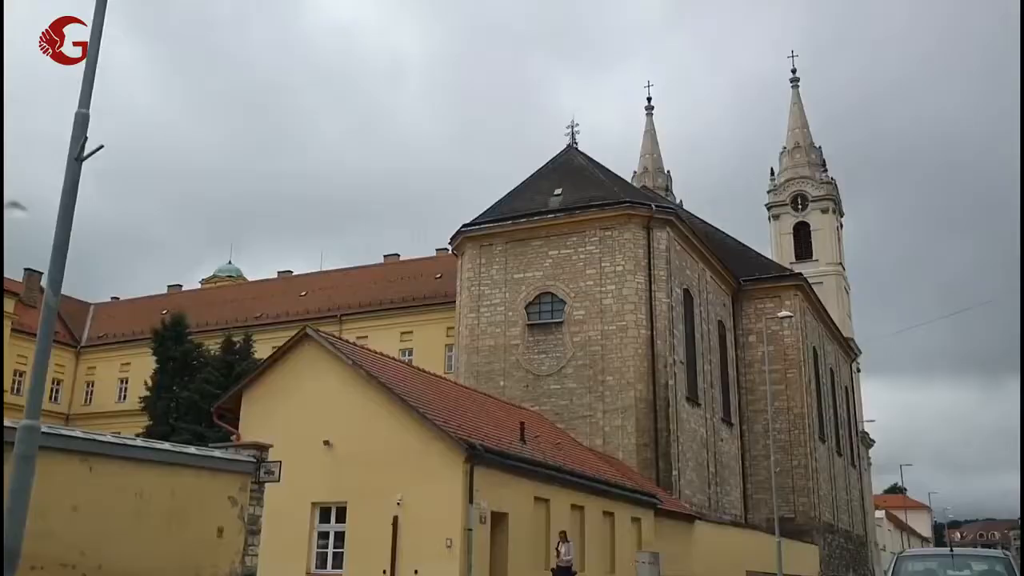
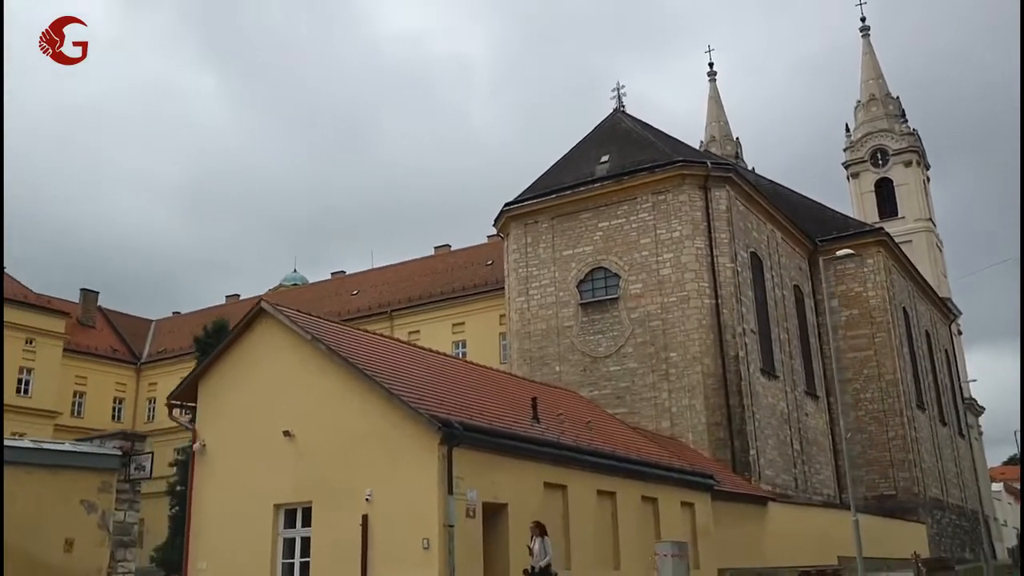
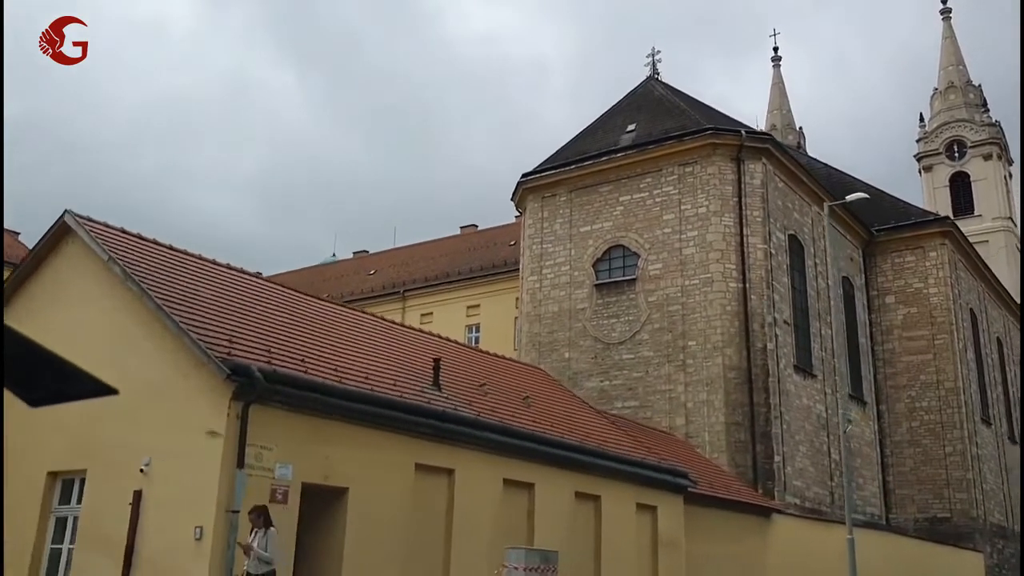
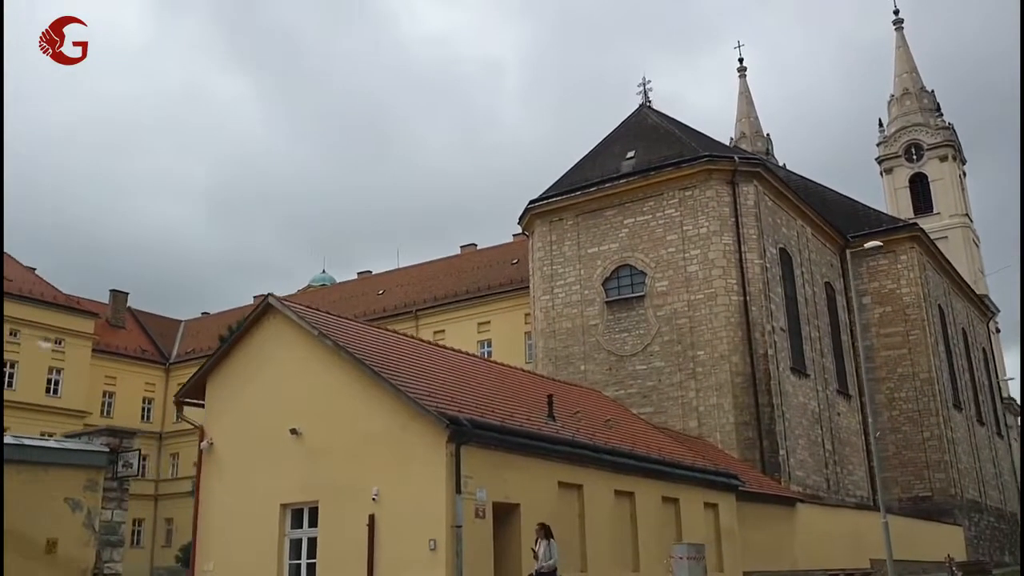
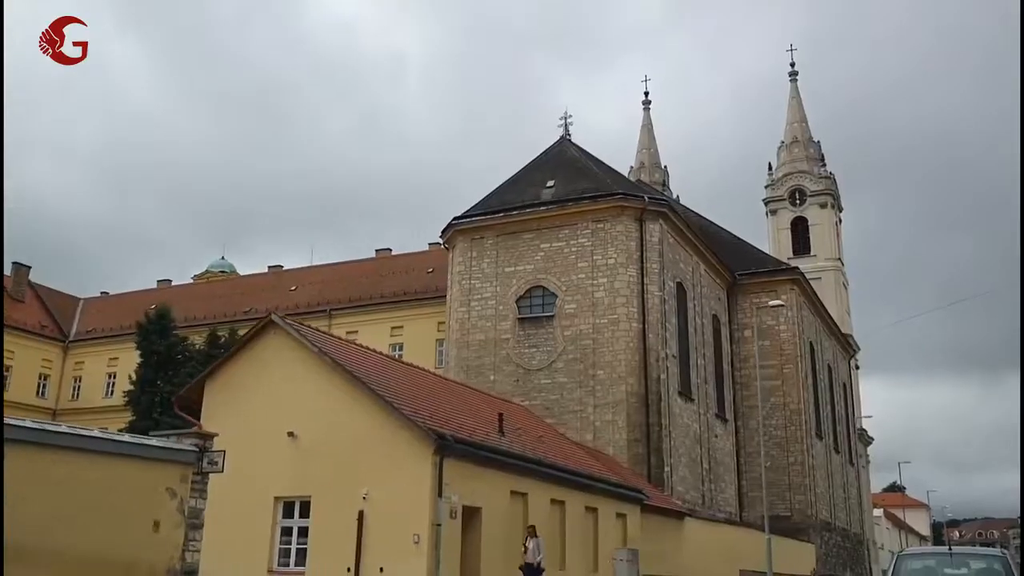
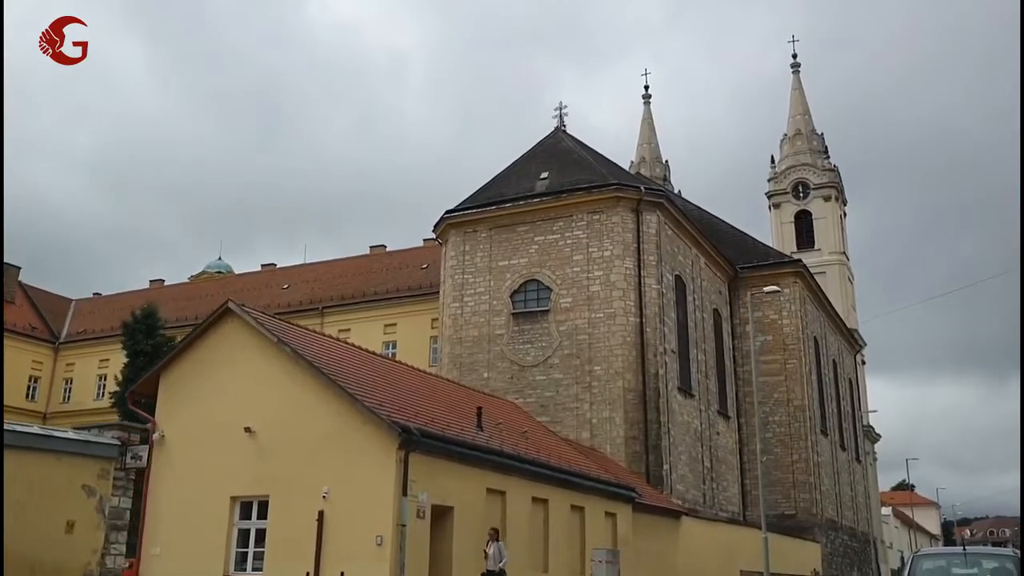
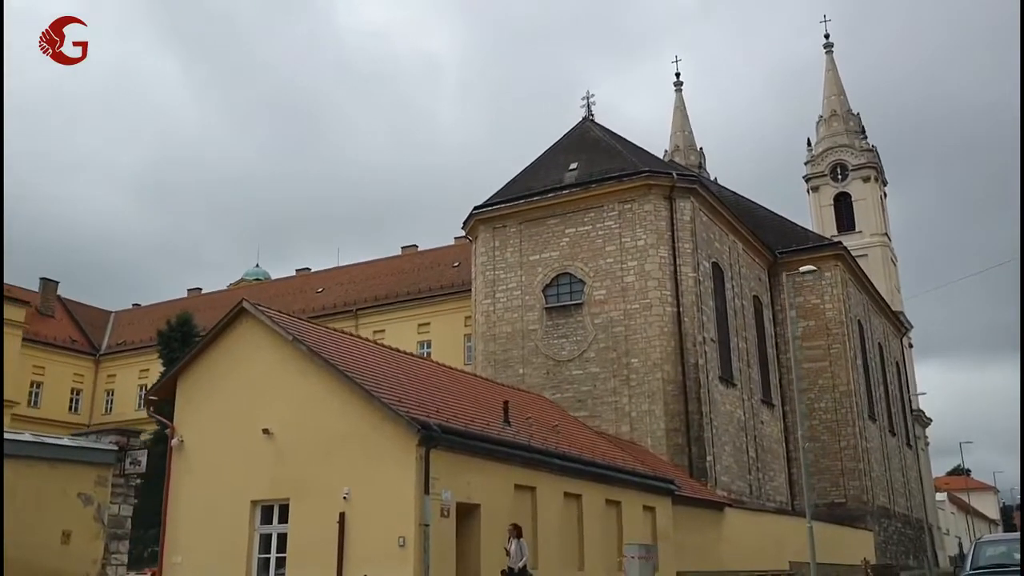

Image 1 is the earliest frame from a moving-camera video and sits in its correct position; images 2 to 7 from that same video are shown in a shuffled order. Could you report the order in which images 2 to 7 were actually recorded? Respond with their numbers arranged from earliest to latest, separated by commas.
5, 6, 7, 2, 4, 3
